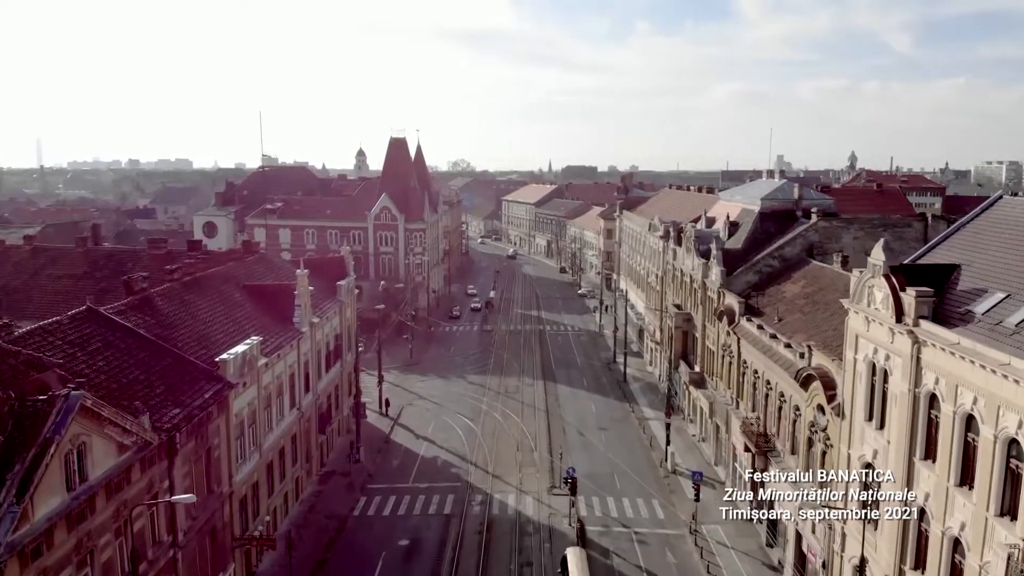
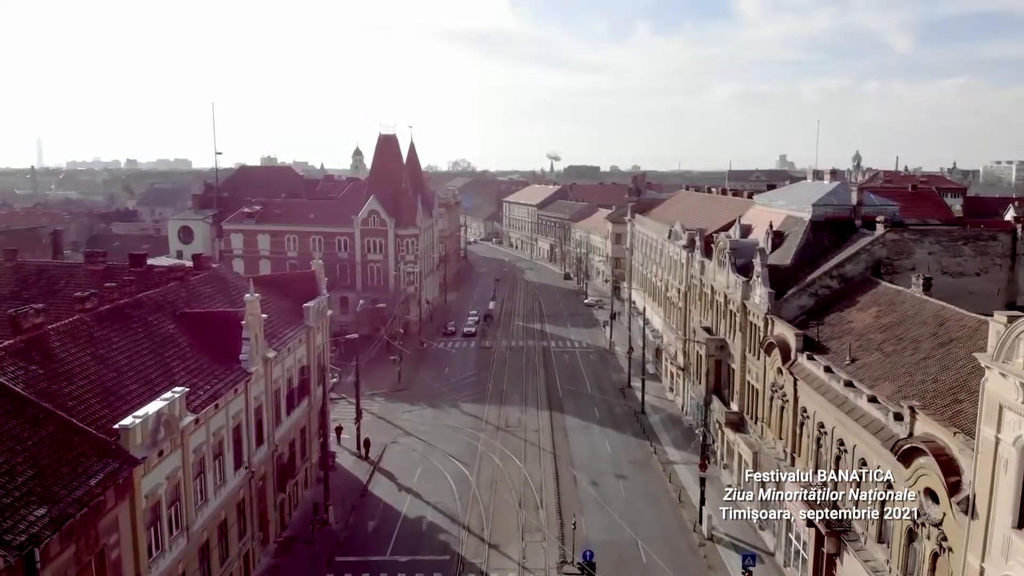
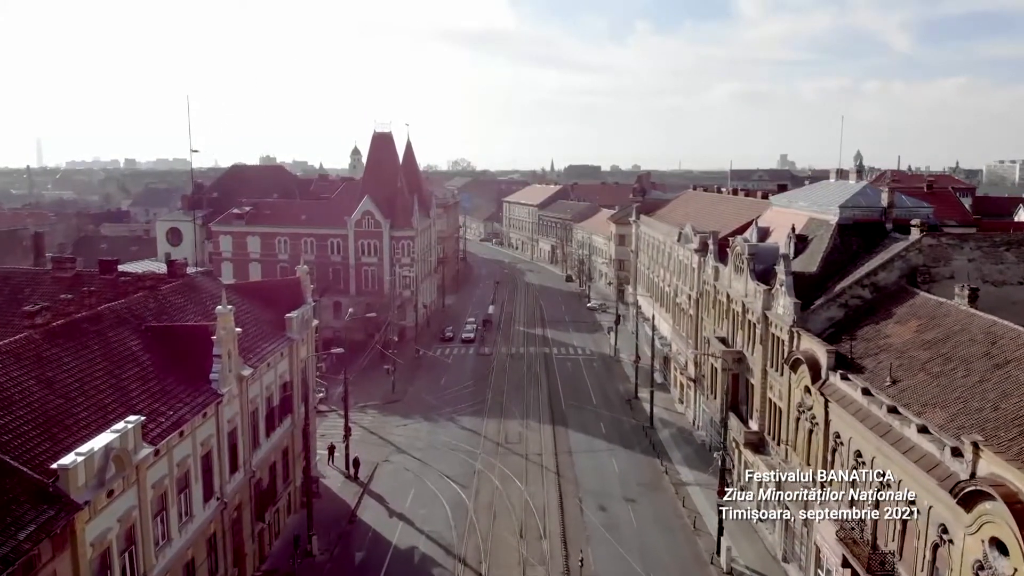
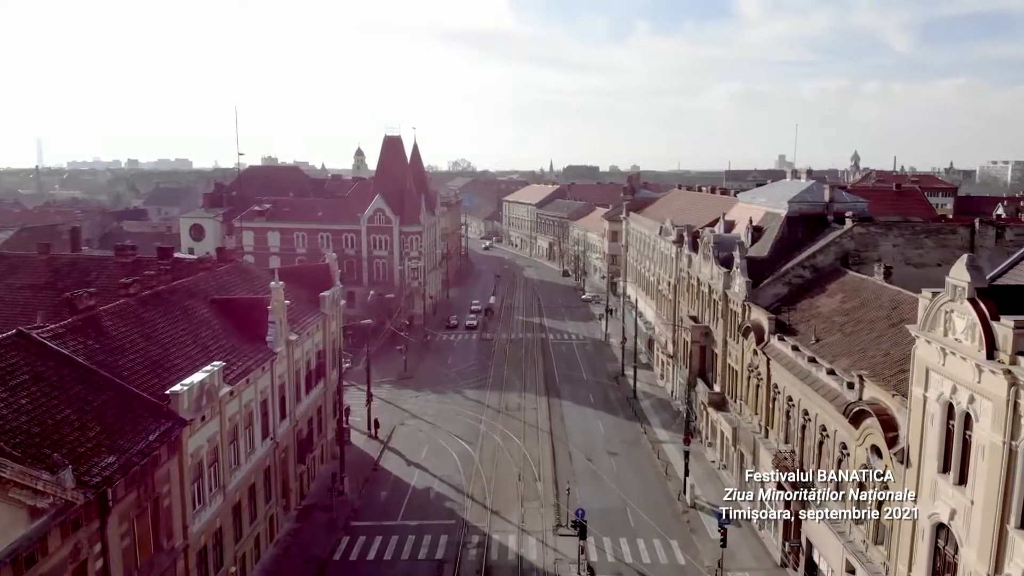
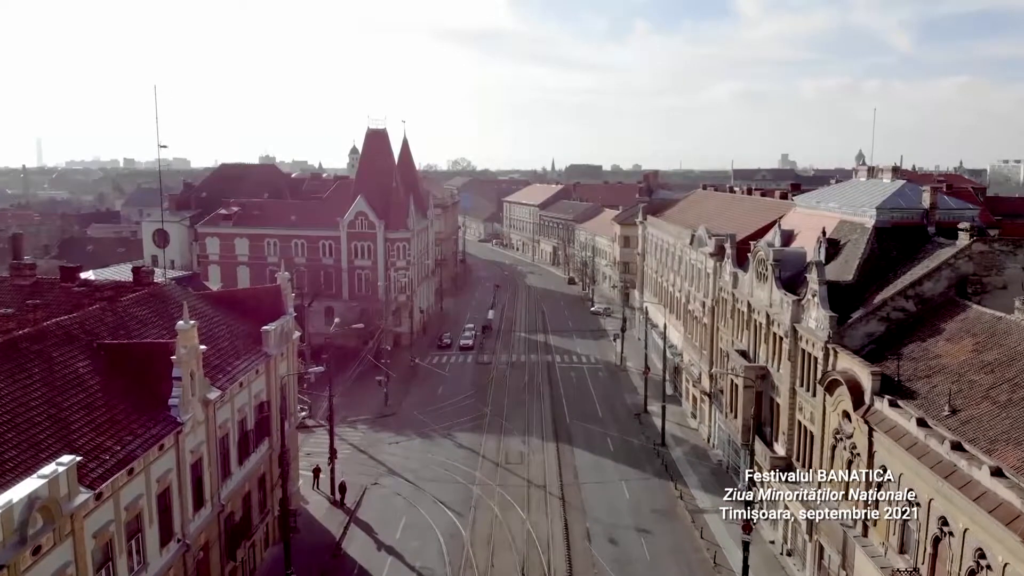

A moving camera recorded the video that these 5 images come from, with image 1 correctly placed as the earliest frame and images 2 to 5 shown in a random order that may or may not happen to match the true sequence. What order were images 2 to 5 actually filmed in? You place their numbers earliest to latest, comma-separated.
4, 2, 3, 5
